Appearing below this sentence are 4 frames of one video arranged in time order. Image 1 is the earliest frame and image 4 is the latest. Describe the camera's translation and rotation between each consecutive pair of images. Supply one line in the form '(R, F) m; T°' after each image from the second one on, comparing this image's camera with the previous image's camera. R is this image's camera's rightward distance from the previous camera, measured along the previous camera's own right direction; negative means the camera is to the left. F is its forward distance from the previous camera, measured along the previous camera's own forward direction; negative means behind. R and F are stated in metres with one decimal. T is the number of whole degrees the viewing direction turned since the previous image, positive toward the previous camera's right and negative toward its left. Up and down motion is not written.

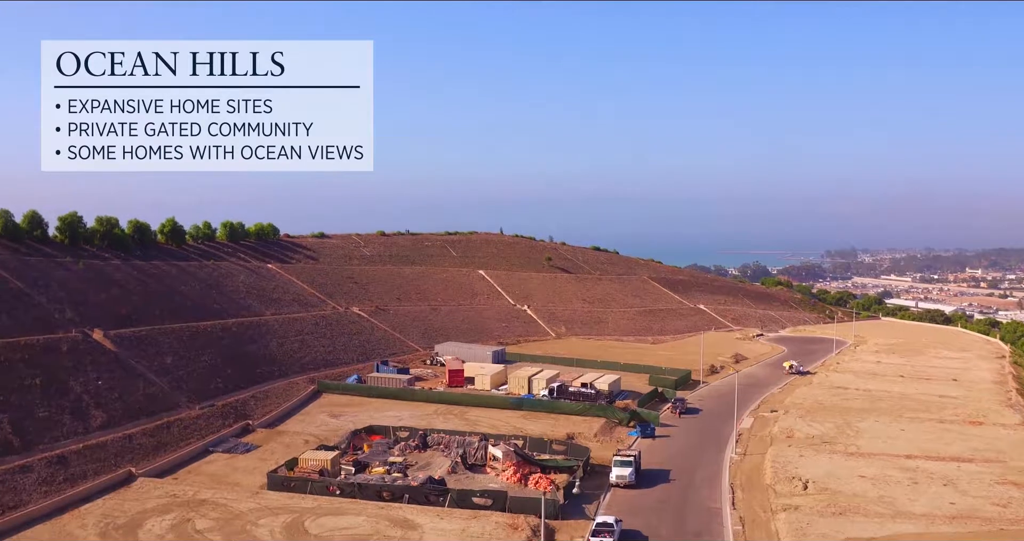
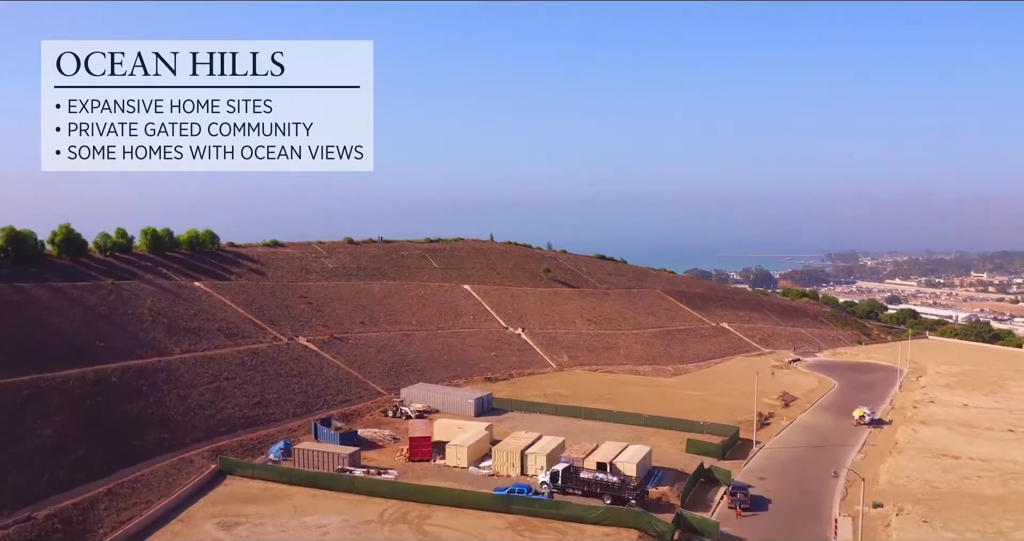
(+0.4, +11.7) m; 0°
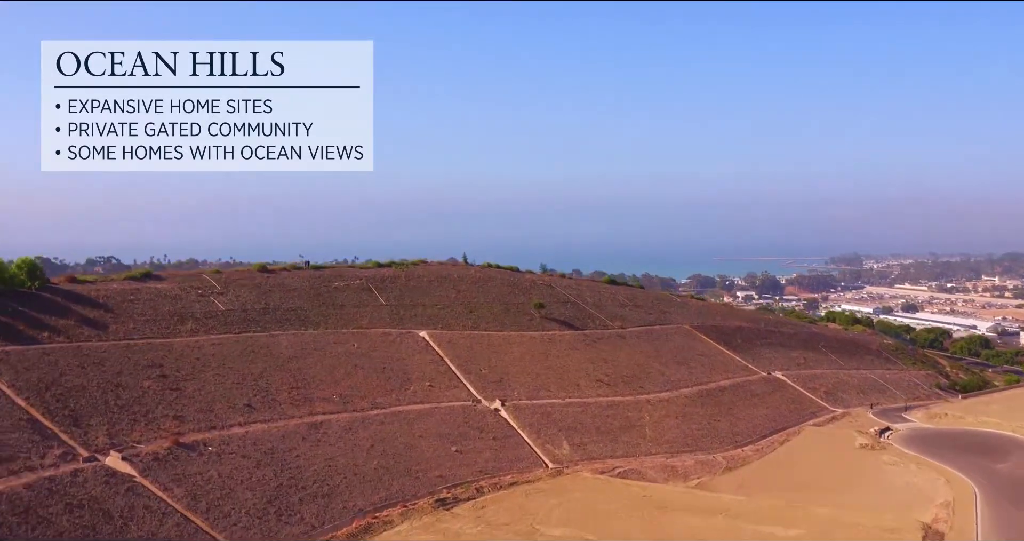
(+1.0, +18.0) m; 0°
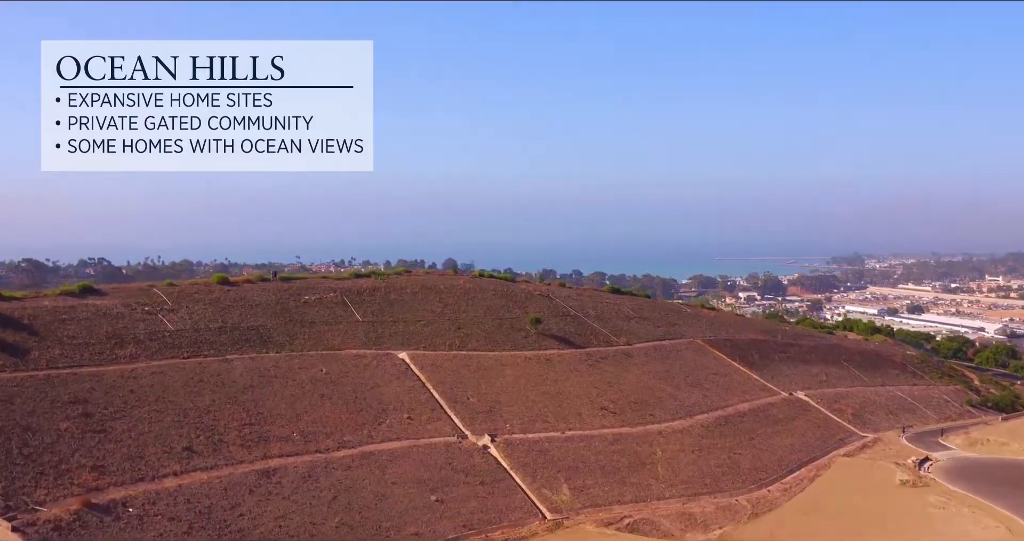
(+0.3, +5.1) m; 0°
